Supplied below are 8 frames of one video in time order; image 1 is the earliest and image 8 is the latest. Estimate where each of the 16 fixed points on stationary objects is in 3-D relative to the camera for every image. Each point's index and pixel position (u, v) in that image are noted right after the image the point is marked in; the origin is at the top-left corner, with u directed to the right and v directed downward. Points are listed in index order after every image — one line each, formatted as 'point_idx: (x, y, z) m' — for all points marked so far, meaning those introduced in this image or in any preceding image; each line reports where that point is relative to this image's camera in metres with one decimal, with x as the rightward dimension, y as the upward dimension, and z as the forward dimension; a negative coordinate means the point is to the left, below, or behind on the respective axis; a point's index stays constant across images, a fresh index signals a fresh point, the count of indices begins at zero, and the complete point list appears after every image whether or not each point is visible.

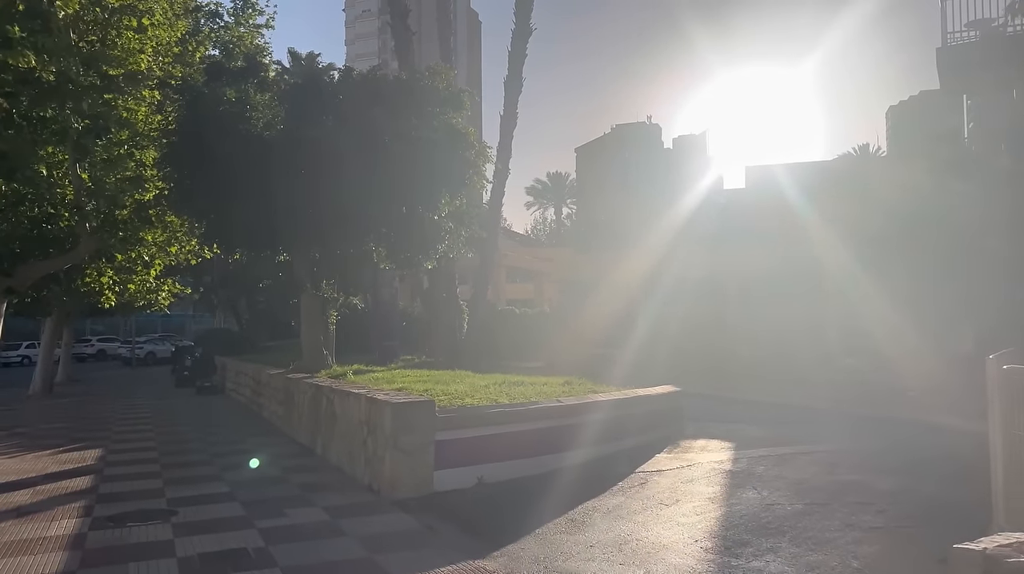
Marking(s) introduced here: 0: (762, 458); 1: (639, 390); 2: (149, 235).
0: (+3.0, -2.0, +10.1) m
1: (+1.8, -1.4, +11.8) m
2: (-6.9, +1.0, +16.4) m
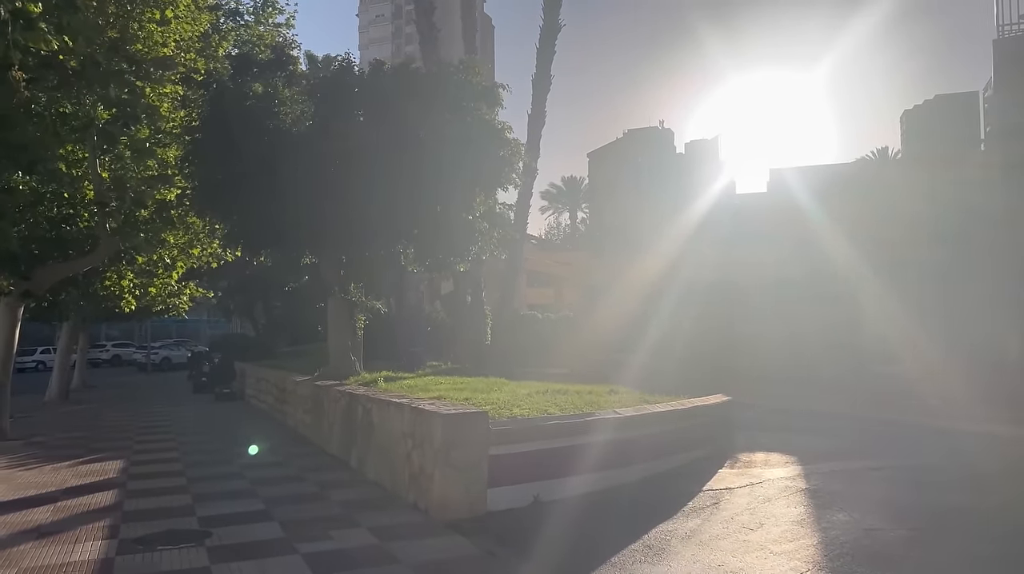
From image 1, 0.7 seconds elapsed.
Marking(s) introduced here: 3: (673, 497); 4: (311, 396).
0: (+3.5, -2.1, +9.3) m
1: (+2.4, -1.5, +11.1) m
2: (-6.3, +0.9, +15.8) m
3: (+1.6, -2.0, +8.2) m
4: (-3.3, -1.8, +14.0) m
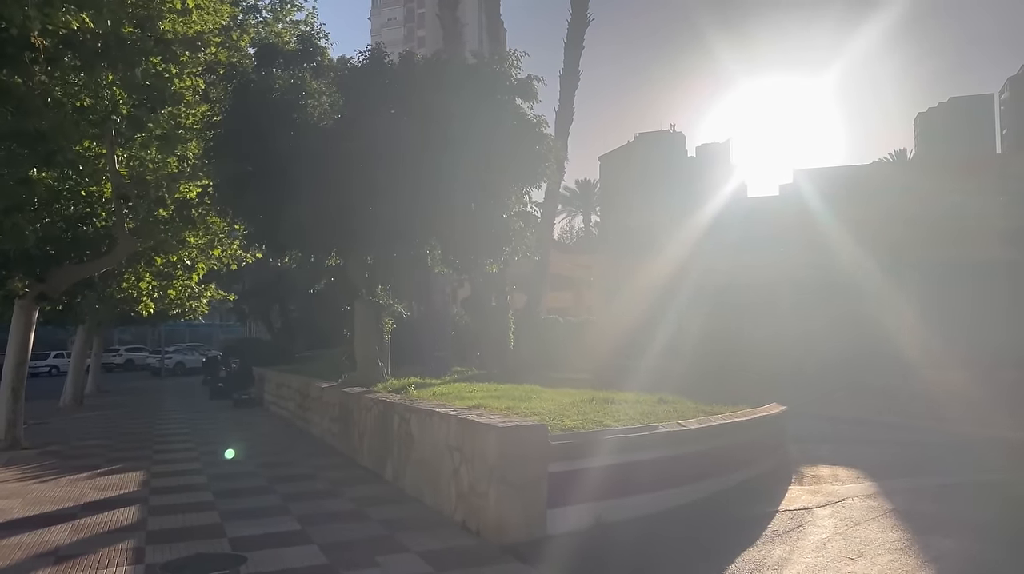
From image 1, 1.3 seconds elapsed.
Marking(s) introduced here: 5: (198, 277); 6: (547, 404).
0: (+4.1, -2.1, +8.6) m
1: (+3.0, -1.5, +10.4) m
2: (-5.7, +0.9, +15.2) m
3: (+2.1, -2.0, +7.5) m
4: (-2.7, -1.8, +13.3) m
5: (-6.2, +0.2, +17.0) m
6: (+0.4, -1.5, +10.8) m
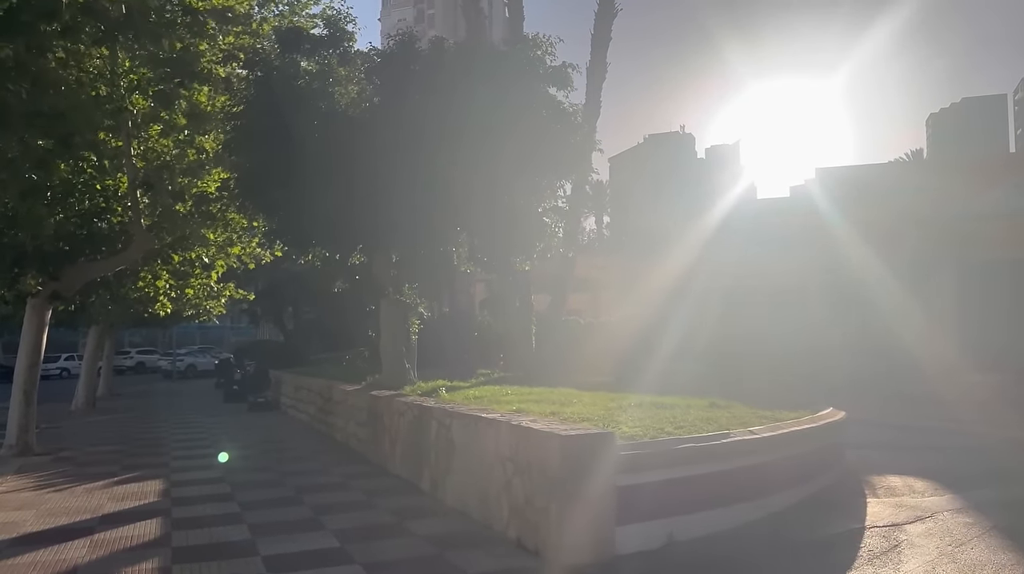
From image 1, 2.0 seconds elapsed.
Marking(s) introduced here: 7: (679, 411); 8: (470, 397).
0: (+4.6, -2.0, +7.9) m
1: (+3.5, -1.5, +9.7) m
2: (-5.1, +0.9, +14.6) m
3: (+2.6, -2.0, +6.8) m
4: (-2.2, -1.8, +12.7) m
5: (-5.6, +0.2, +16.4) m
6: (+0.9, -1.5, +10.1) m
7: (+1.9, -1.4, +9.8) m
8: (-0.6, -1.6, +12.2) m
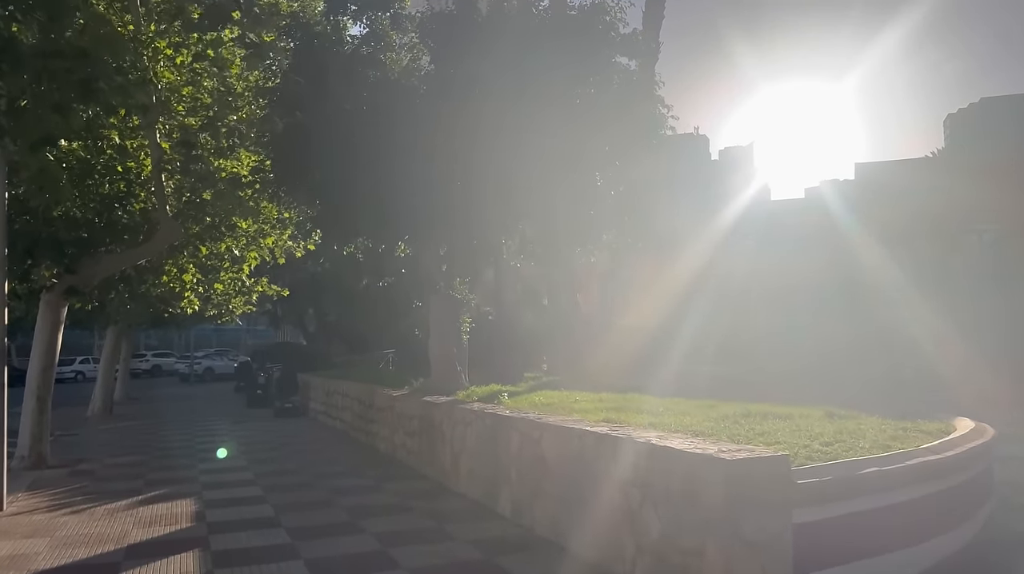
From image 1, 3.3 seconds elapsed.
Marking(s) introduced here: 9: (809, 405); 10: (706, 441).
0: (+5.4, -1.9, +6.4) m
1: (+4.4, -1.3, +8.3) m
2: (-4.2, +1.0, +13.3) m
3: (+3.4, -1.9, +5.4) m
4: (-1.3, -1.7, +11.3) m
5: (-4.6, +0.3, +15.0) m
6: (+1.8, -1.3, +8.7) m
7: (+2.8, -1.3, +8.4) m
8: (+0.3, -1.5, +10.8) m
9: (+5.2, -2.1, +15.0) m
10: (+1.4, -1.1, +5.9) m
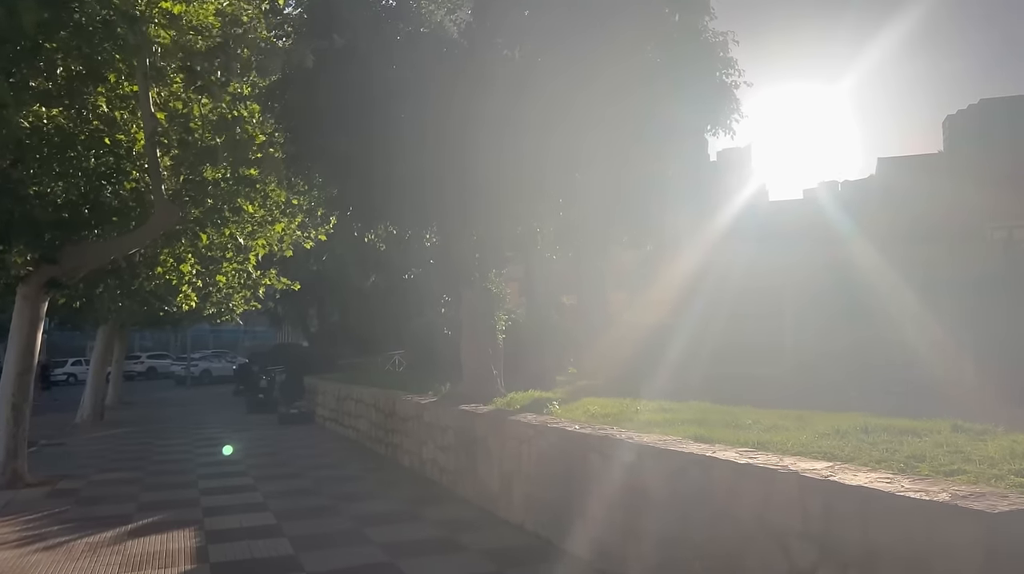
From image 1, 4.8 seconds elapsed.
0: (+6.0, -1.8, +4.9) m
1: (+5.0, -1.2, +6.7) m
2: (-3.6, +1.1, +11.7) m
3: (+4.0, -1.8, +3.8) m
4: (-0.7, -1.6, +9.7) m
5: (-4.1, +0.4, +13.5) m
6: (+2.4, -1.2, +7.2) m
7: (+3.4, -1.2, +6.9) m
8: (+0.9, -1.4, +9.3) m
9: (+5.7, -2.0, +13.5) m
10: (+2.0, -1.0, +4.4) m
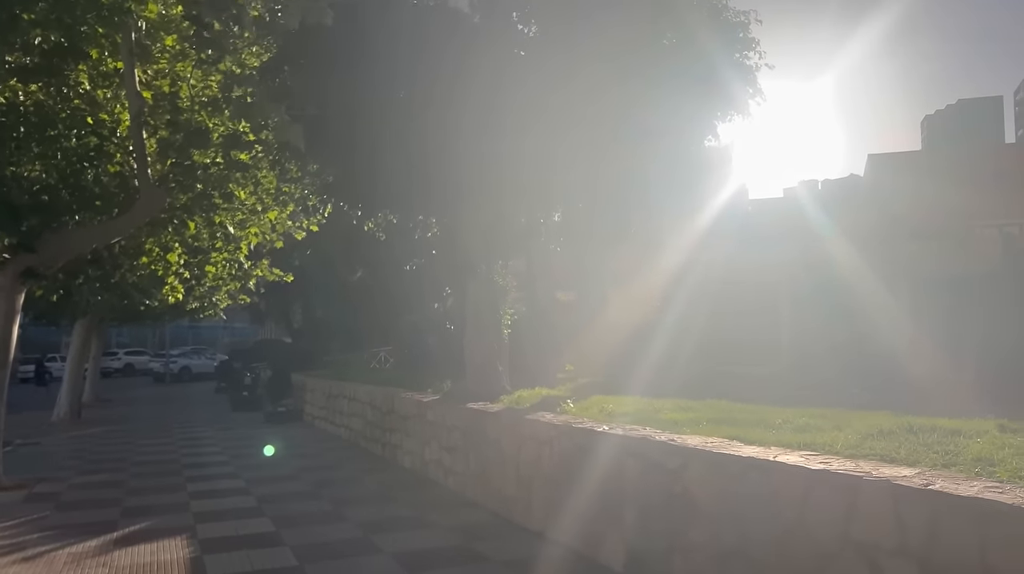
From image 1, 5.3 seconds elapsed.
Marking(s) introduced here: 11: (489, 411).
0: (+6.2, -1.7, +4.5) m
1: (+5.1, -1.2, +6.3) m
2: (-3.6, +1.2, +11.1) m
3: (+4.3, -1.7, +3.4) m
4: (-0.6, -1.5, +9.2) m
5: (-4.0, +0.5, +12.8) m
6: (+2.6, -1.2, +6.7) m
7: (+3.6, -1.2, +6.4) m
8: (+1.0, -1.3, +8.8) m
9: (+5.7, -1.9, +13.1) m
10: (+2.2, -0.9, +3.9) m
11: (-0.2, -1.2, +8.3) m
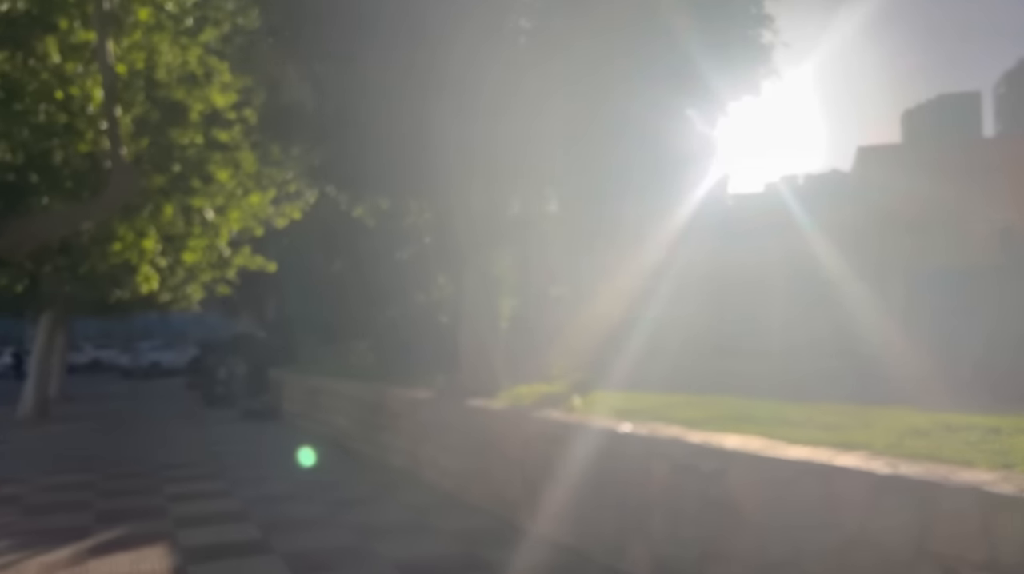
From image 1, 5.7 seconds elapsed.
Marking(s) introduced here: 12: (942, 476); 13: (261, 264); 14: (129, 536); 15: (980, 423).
0: (+6.4, -1.7, +4.2) m
1: (+5.2, -1.1, +6.0) m
2: (-3.6, +1.3, +10.5) m
3: (+4.5, -1.6, +3.1) m
4: (-0.6, -1.4, +8.7) m
5: (-4.1, +0.7, +12.2) m
6: (+2.7, -1.1, +6.3) m
7: (+3.7, -1.1, +6.0) m
8: (+1.1, -1.2, +8.3) m
9: (+5.6, -1.8, +12.8) m
10: (+2.4, -0.8, +3.5) m
11: (-0.2, -1.1, +7.8) m
12: (+1.9, -0.8, +3.9) m
13: (-3.7, +0.3, +12.2) m
14: (-3.3, -2.1, +7.3) m
15: (+3.6, -1.0, +6.6) m
